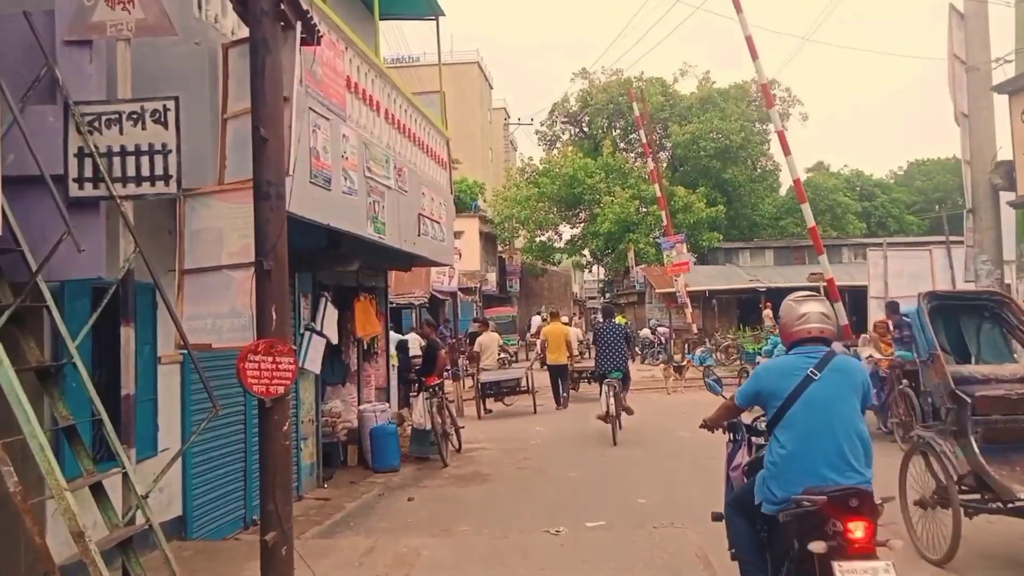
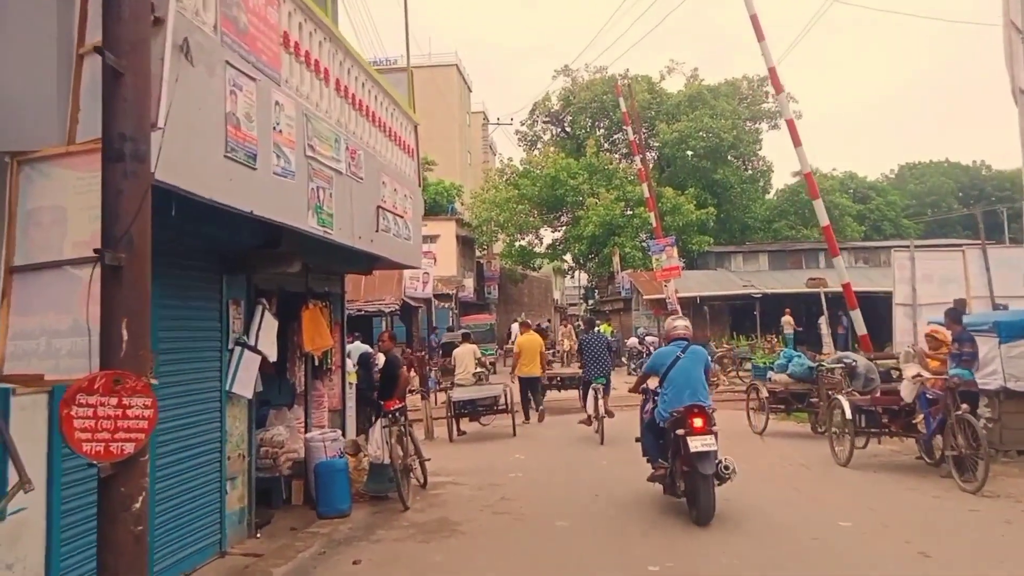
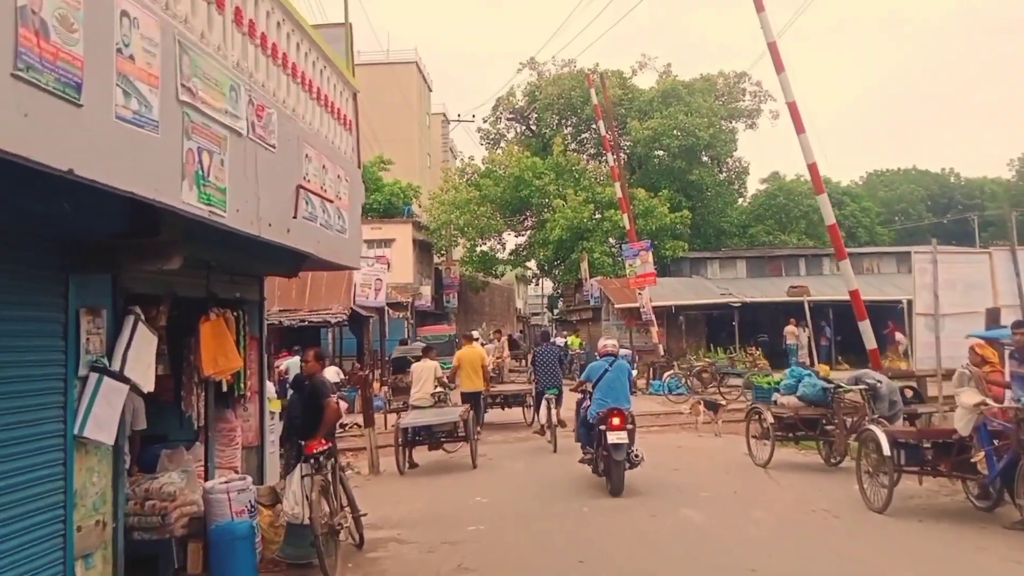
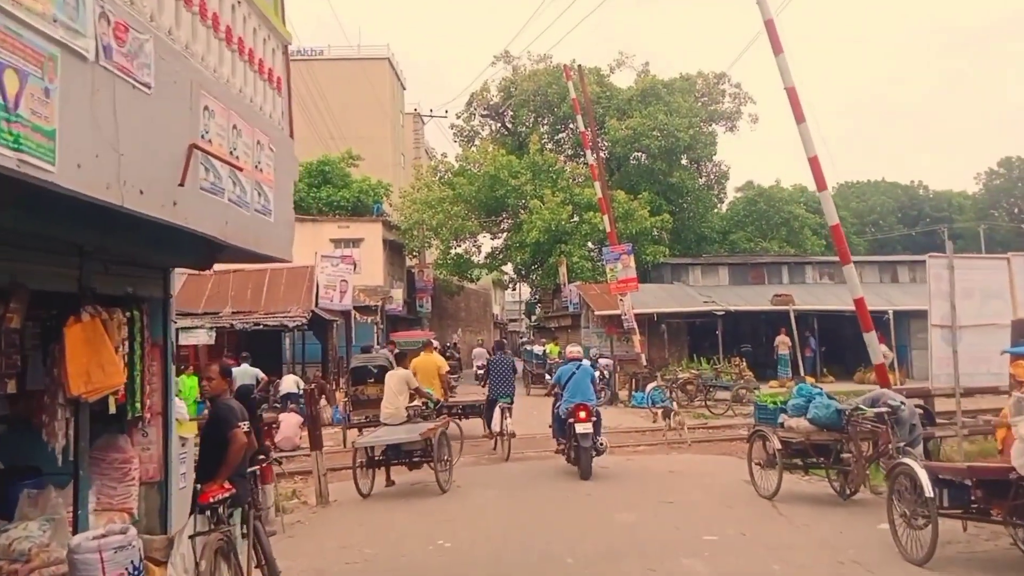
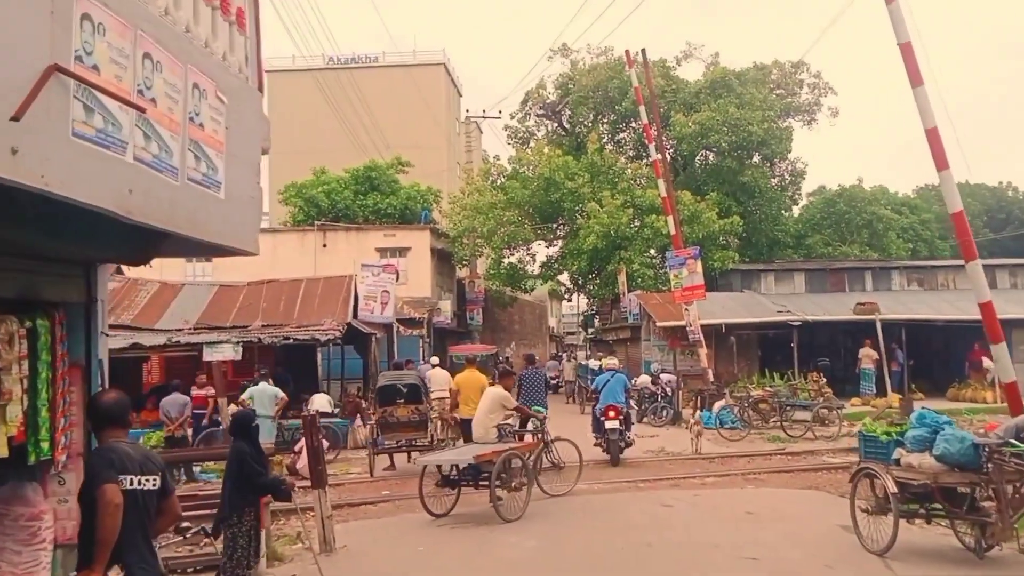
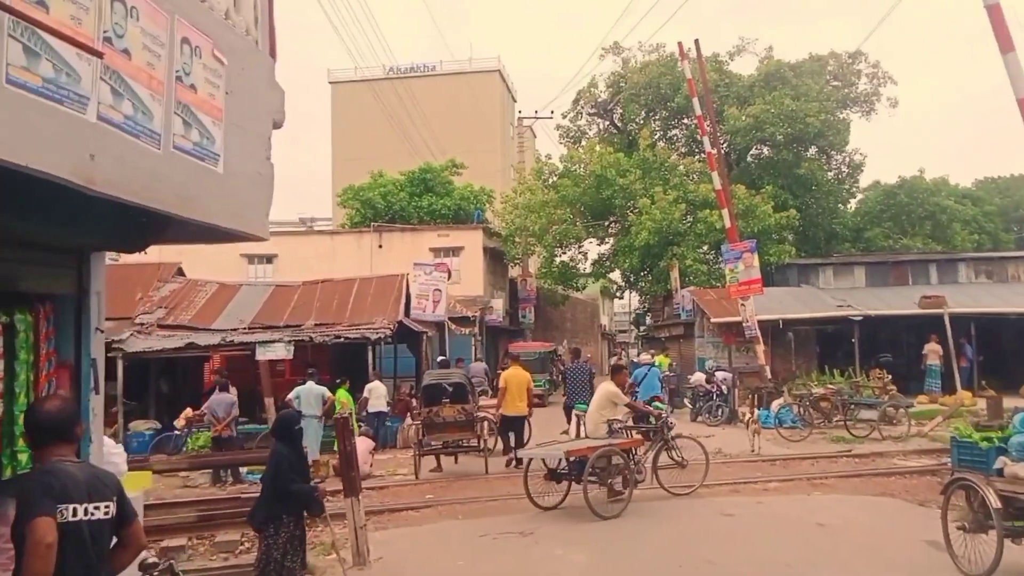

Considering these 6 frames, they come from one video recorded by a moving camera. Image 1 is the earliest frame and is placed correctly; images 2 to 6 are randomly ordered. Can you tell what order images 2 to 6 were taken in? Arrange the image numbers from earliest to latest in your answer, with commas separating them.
2, 3, 4, 5, 6
